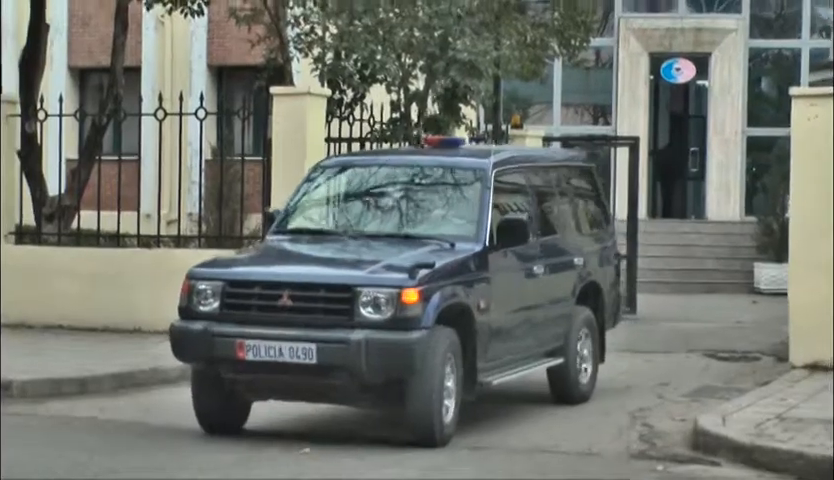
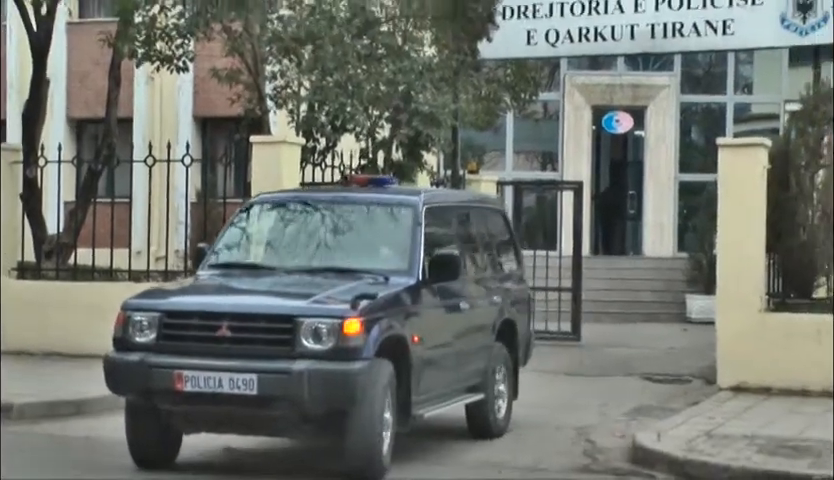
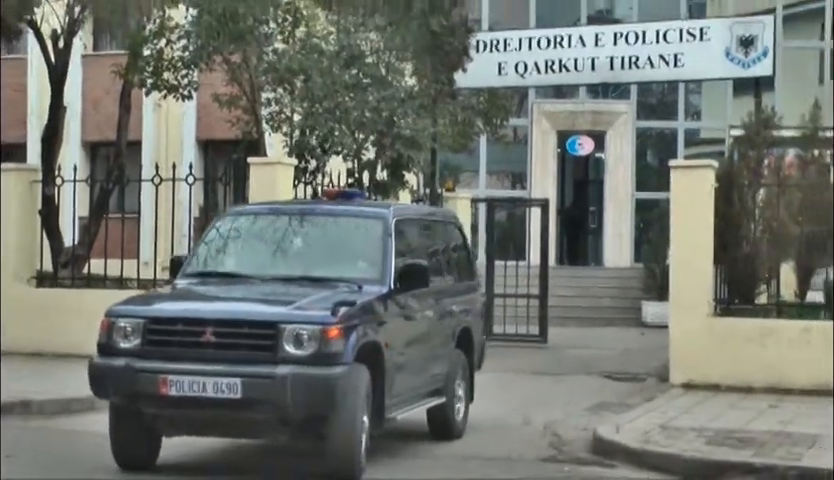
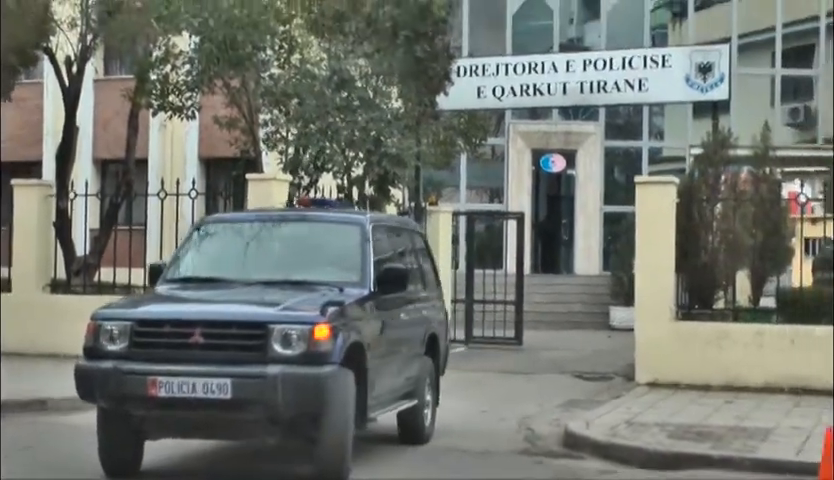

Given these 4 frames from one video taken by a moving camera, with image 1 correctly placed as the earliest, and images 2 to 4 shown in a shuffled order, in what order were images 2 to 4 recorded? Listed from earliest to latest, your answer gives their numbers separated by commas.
2, 3, 4
